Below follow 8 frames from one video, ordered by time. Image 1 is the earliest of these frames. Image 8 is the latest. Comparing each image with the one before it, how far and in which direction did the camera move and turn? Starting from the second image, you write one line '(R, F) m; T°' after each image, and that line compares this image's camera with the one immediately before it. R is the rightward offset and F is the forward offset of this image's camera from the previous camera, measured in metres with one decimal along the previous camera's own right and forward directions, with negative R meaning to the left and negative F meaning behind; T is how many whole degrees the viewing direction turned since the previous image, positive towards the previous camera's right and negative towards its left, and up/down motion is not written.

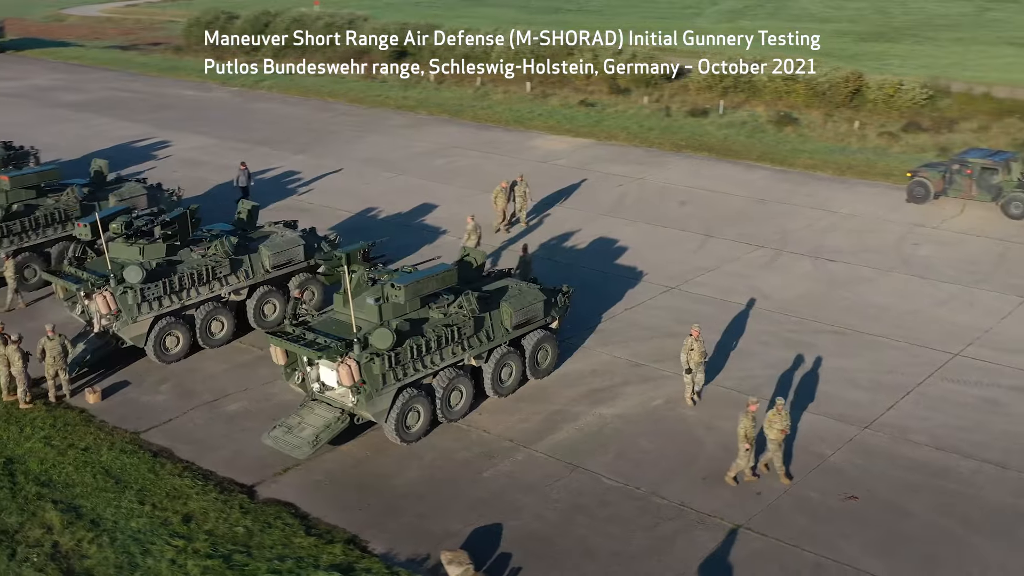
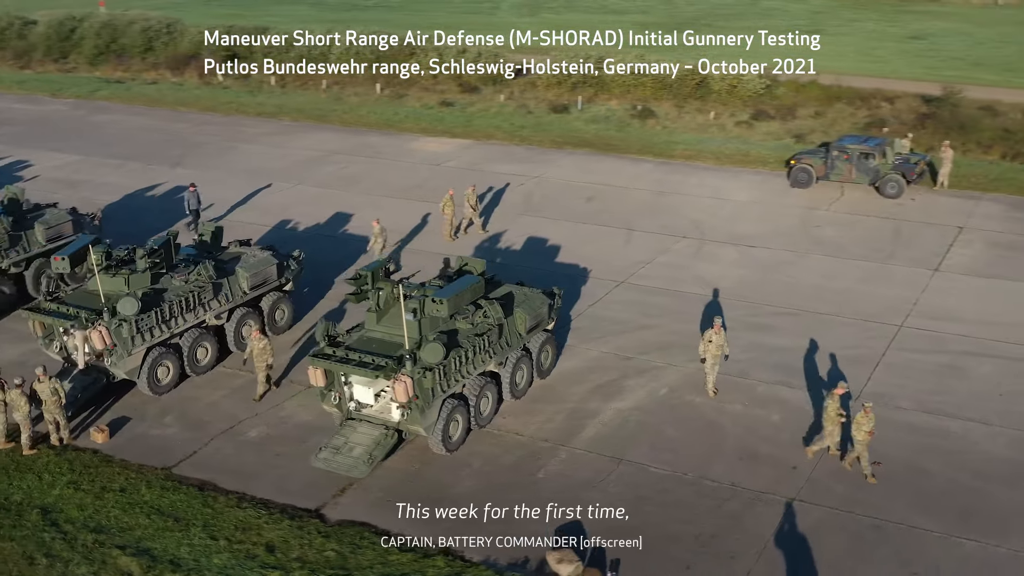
(-2.8, -0.2) m; +11°
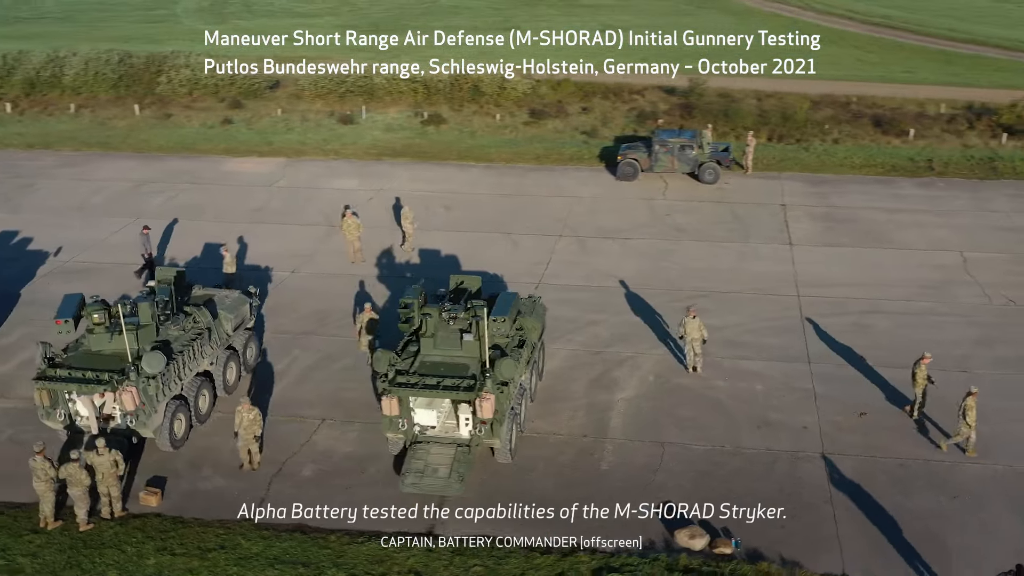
(-4.6, -0.2) m; +18°
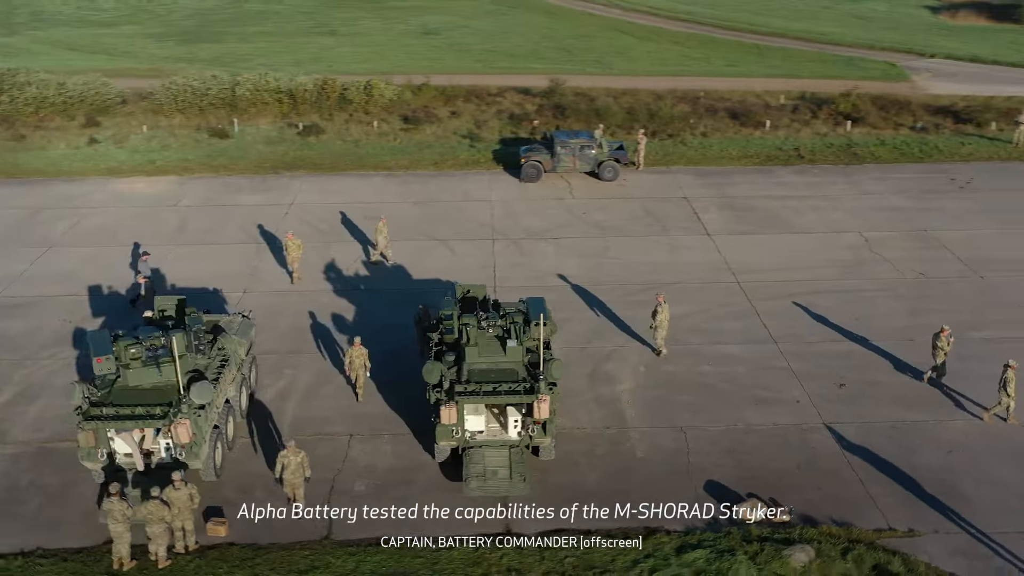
(-3.0, -0.4) m; +11°
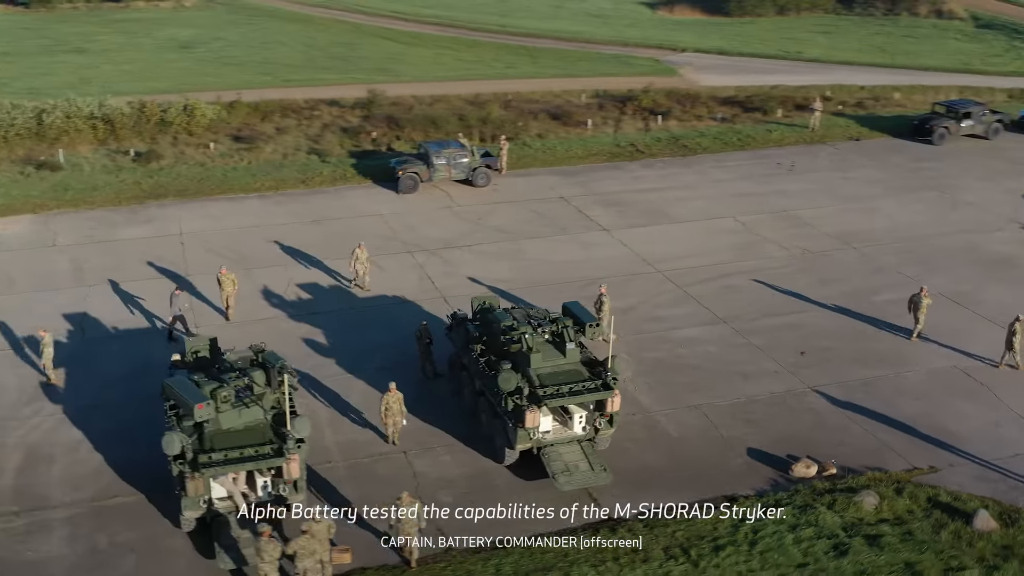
(-4.5, -0.4) m; +15°
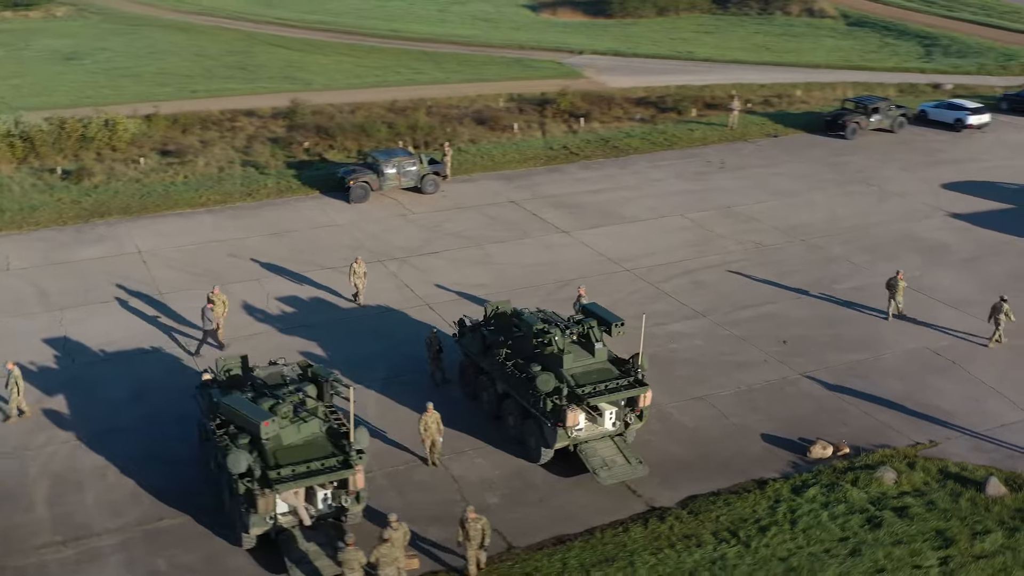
(-2.2, -0.4) m; +7°
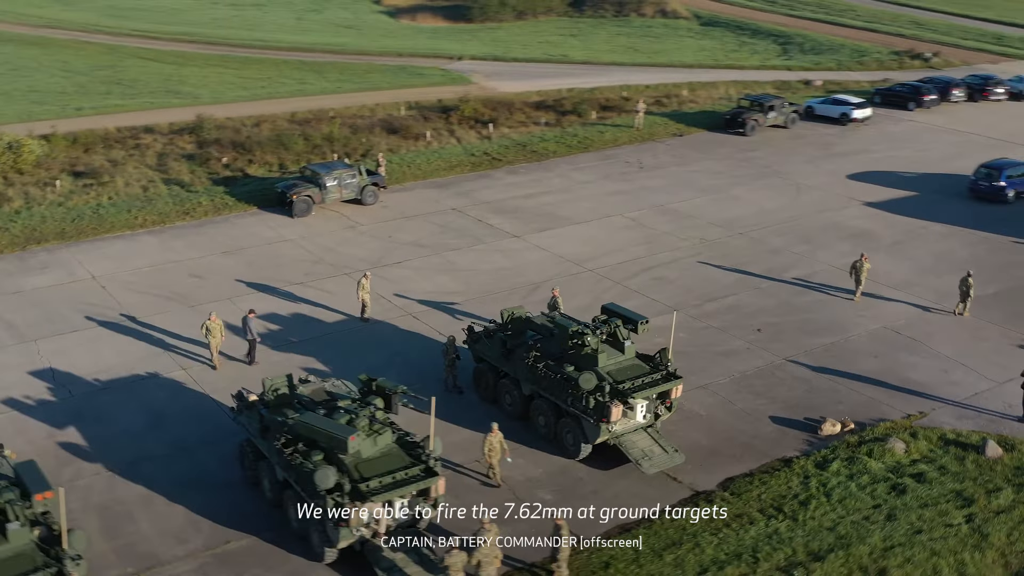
(-2.8, -0.4) m; +8°
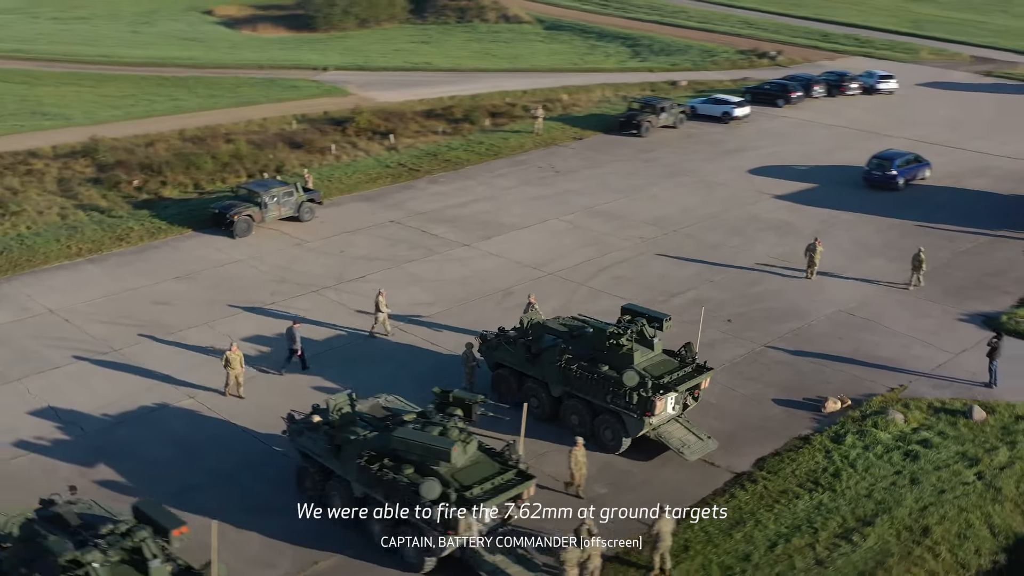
(-3.3, -0.4) m; +10°
